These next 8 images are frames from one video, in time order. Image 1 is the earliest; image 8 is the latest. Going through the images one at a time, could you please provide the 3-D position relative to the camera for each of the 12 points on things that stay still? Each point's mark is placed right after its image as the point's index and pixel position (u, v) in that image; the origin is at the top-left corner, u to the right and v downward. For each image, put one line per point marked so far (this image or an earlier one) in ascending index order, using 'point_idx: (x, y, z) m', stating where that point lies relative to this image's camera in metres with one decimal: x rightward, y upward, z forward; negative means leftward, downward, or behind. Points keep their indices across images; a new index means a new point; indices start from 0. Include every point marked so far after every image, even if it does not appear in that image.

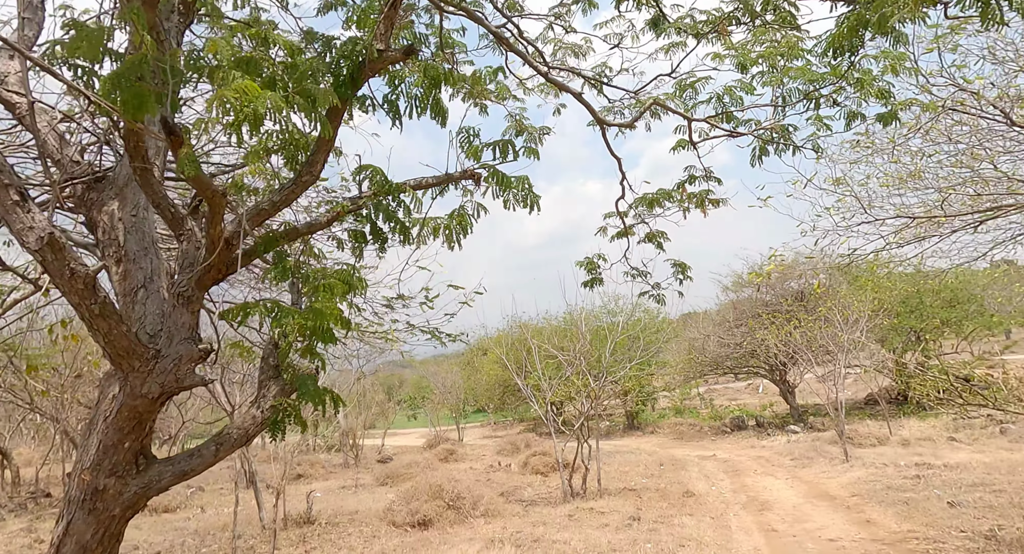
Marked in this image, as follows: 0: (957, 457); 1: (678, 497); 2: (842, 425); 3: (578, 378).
0: (+9.5, -3.9, +15.7) m
1: (+2.6, -3.5, +11.4) m
2: (+7.8, -3.5, +17.2) m
3: (+1.1, -1.8, +13.0) m
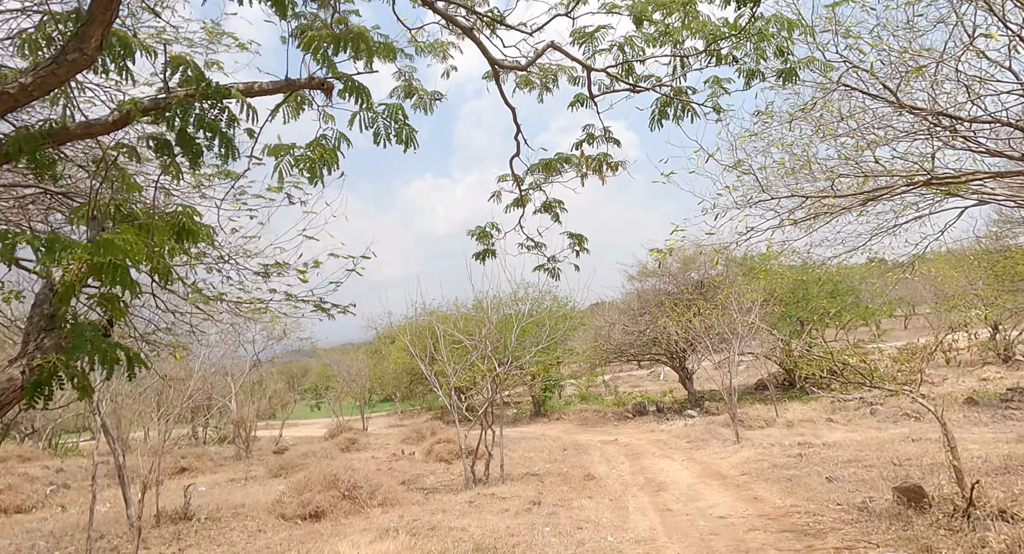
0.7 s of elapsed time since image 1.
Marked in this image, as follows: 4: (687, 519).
0: (+7.3, -3.7, +16.5) m
1: (+1.0, -3.2, +11.5) m
2: (+5.5, -3.3, +17.9) m
3: (-0.6, -1.5, +12.8) m
4: (+2.0, -2.8, +8.4) m
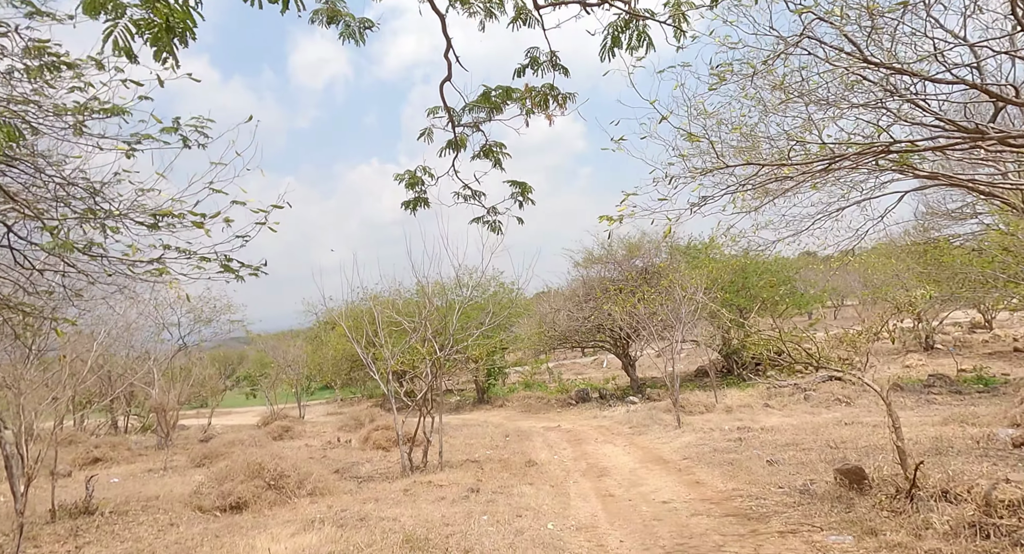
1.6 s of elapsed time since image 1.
0: (+6.0, -3.3, +16.7) m
1: (+0.1, -2.9, +11.2) m
2: (+4.1, -2.9, +17.9) m
3: (-1.6, -1.2, +12.4) m
4: (+1.3, -2.6, +8.2) m
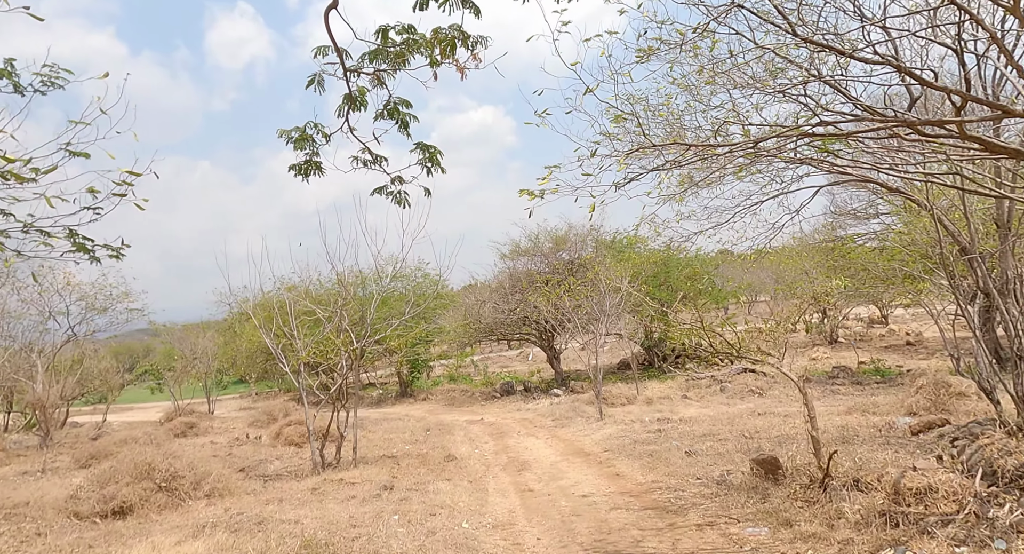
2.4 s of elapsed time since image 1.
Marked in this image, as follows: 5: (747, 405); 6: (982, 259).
0: (+4.2, -3.2, +16.9) m
1: (-1.1, -2.8, +10.8) m
2: (+2.2, -2.7, +17.9) m
3: (-2.9, -1.0, +11.8) m
4: (+0.4, -2.4, +7.9) m
5: (+5.7, -3.1, +17.5) m
6: (+5.9, +0.2, +9.2) m
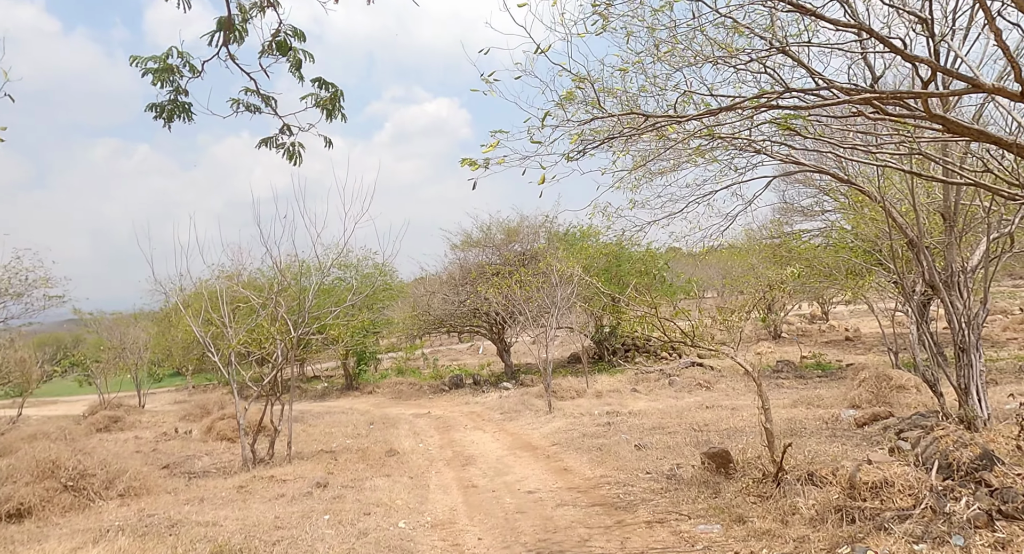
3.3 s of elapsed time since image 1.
0: (+3.0, -3.0, +16.8) m
1: (-1.9, -2.6, +10.3) m
2: (+0.9, -2.5, +17.6) m
3: (-3.8, -0.7, +11.2) m
4: (-0.2, -2.3, +7.6) m
5: (+4.4, -2.9, +17.4) m
6: (+5.2, +0.3, +9.1) m
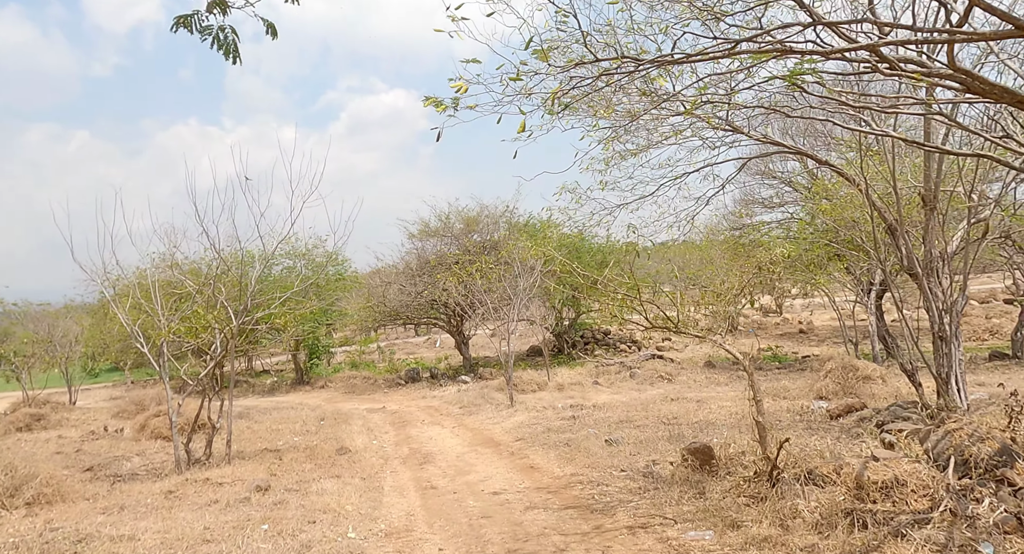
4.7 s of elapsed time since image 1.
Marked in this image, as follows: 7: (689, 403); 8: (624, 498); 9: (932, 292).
0: (+2.1, -2.7, +16.3) m
1: (-2.4, -2.3, +9.5) m
2: (-0.1, -2.2, +17.0) m
3: (-4.3, -0.5, +10.3) m
4: (-0.6, -2.1, +6.9) m
5: (+3.5, -2.7, +17.0) m
6: (+4.8, +0.5, +8.7) m
7: (+3.5, -2.5, +14.4) m
8: (+1.0, -1.9, +6.3) m
9: (+5.2, -0.2, +8.9) m
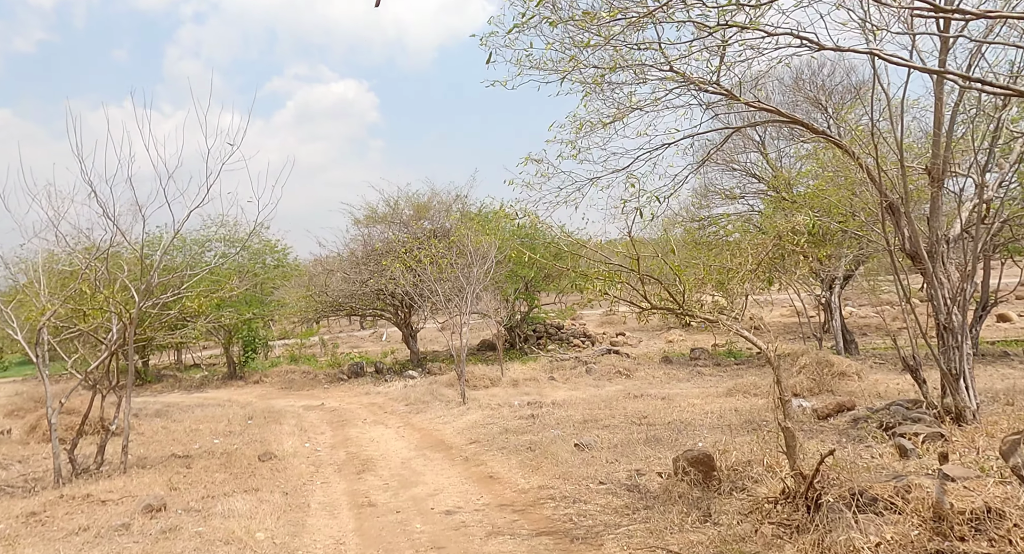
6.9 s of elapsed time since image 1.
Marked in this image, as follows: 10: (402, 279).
0: (+1.0, -2.5, +15.1) m
1: (-2.9, -2.1, +8.1) m
2: (-1.1, -1.9, +15.7) m
3: (-4.9, -0.2, +8.7) m
4: (-0.9, -1.9, +5.5) m
5: (+2.4, -2.4, +15.9) m
6: (+4.3, +0.7, +7.7) m
7: (+2.7, -2.3, +13.3) m
8: (+0.7, -1.7, +5.0) m
9: (+4.7, 0.0, +8.0) m
10: (-2.9, 0.0, +18.8) m
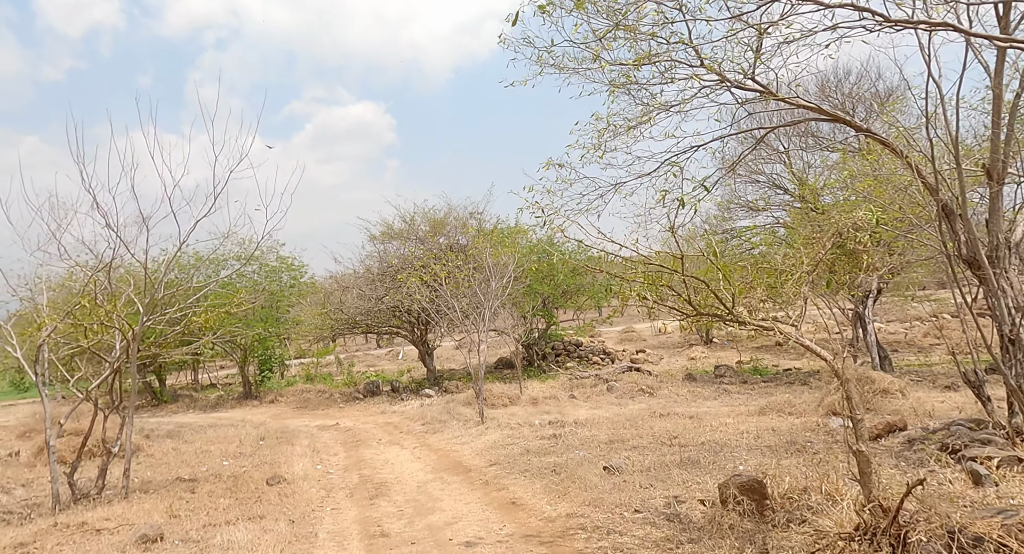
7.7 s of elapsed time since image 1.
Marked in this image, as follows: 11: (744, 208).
0: (+1.5, -2.7, +14.5) m
1: (-2.7, -2.2, +7.6) m
2: (-0.7, -2.2, +15.1) m
3: (-4.6, -0.3, +8.3) m
4: (-0.7, -1.9, +5.0) m
5: (+2.8, -2.7, +15.3) m
6: (+4.5, +0.6, +7.1) m
7: (+3.0, -2.5, +12.7) m
8: (+0.9, -1.7, +4.5) m
9: (+5.0, -0.1, +7.3) m
10: (-2.4, -0.4, +18.3) m
11: (+5.2, +1.6, +16.0) m
